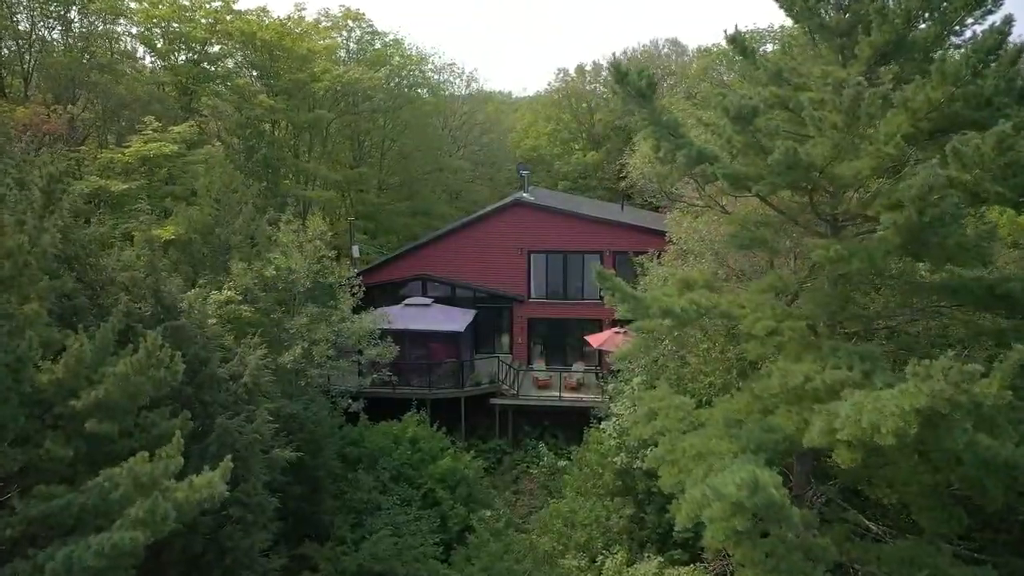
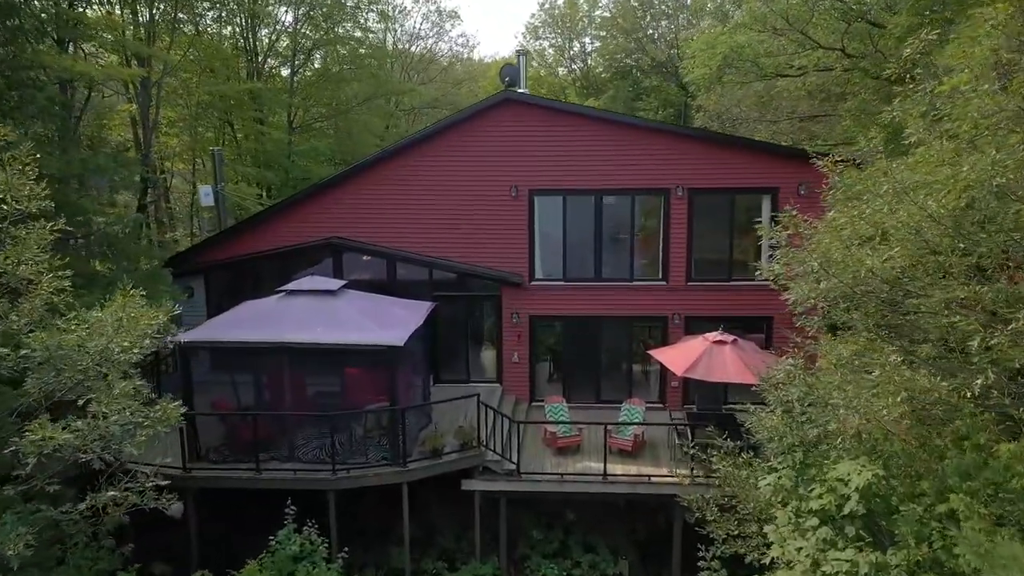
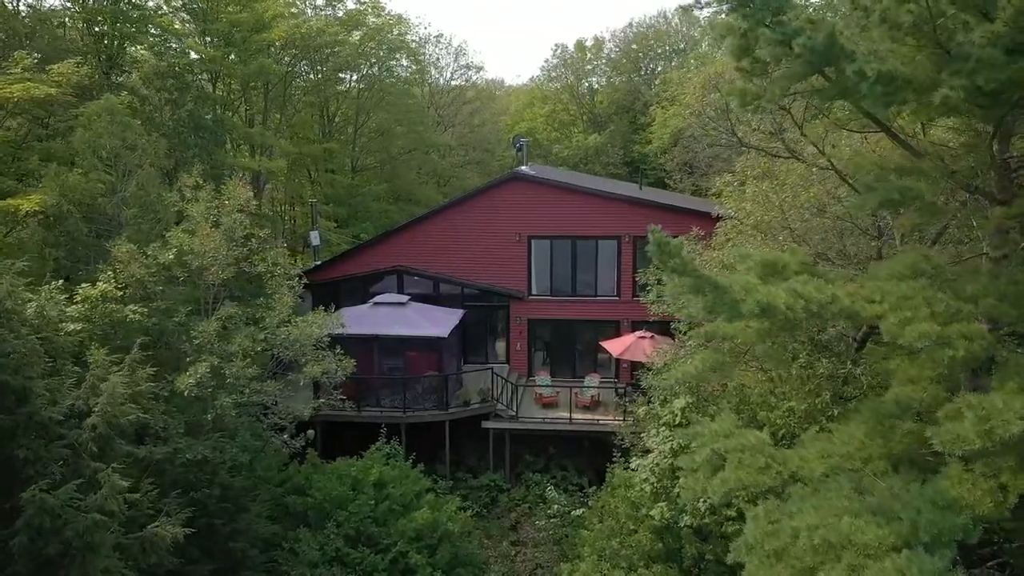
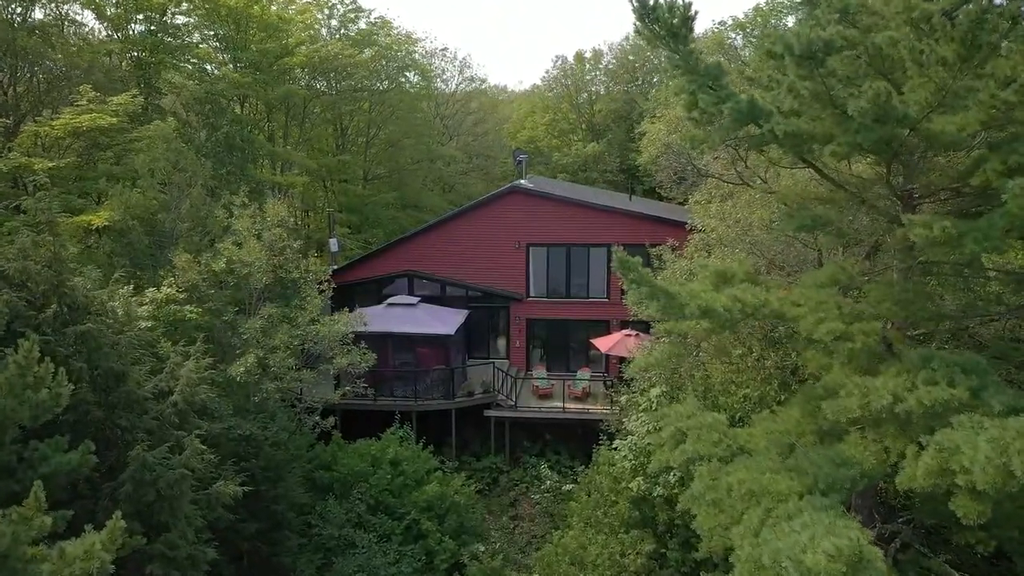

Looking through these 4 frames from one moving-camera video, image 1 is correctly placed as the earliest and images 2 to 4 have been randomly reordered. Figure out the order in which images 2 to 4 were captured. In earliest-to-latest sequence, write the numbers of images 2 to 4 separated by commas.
4, 3, 2
